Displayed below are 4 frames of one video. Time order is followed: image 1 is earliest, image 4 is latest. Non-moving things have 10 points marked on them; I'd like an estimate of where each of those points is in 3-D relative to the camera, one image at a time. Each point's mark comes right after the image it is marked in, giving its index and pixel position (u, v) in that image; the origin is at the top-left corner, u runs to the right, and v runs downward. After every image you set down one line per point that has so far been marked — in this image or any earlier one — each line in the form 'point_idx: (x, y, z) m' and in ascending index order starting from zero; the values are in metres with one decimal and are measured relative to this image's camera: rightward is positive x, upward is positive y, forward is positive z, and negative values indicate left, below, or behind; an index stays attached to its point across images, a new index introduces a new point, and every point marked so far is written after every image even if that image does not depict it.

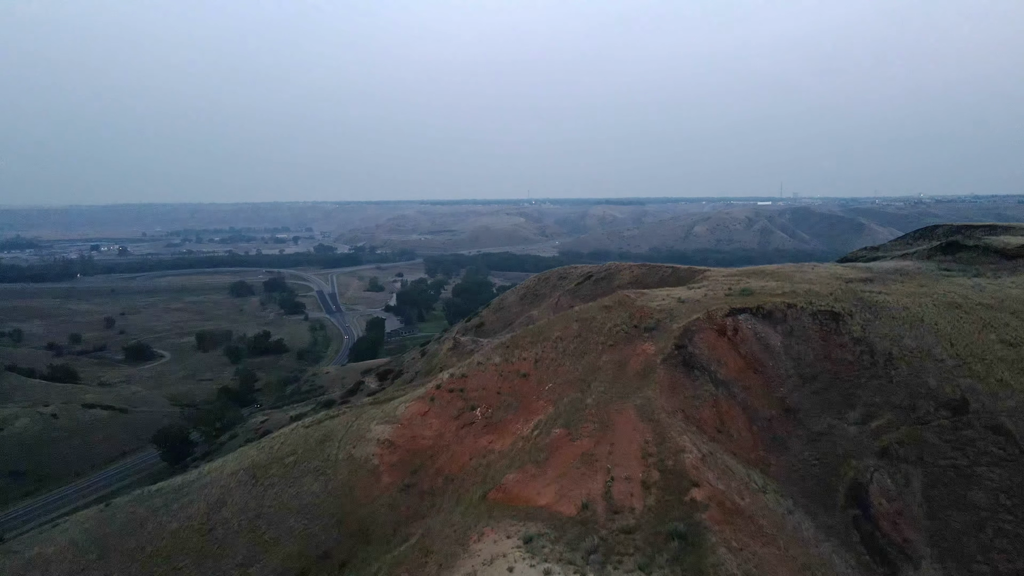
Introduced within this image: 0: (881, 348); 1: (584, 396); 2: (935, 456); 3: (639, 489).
0: (+13.2, -2.2, +18.9) m
1: (+2.3, -3.4, +16.6) m
2: (+12.5, -5.0, +15.7) m
3: (+3.1, -4.9, +12.8) m
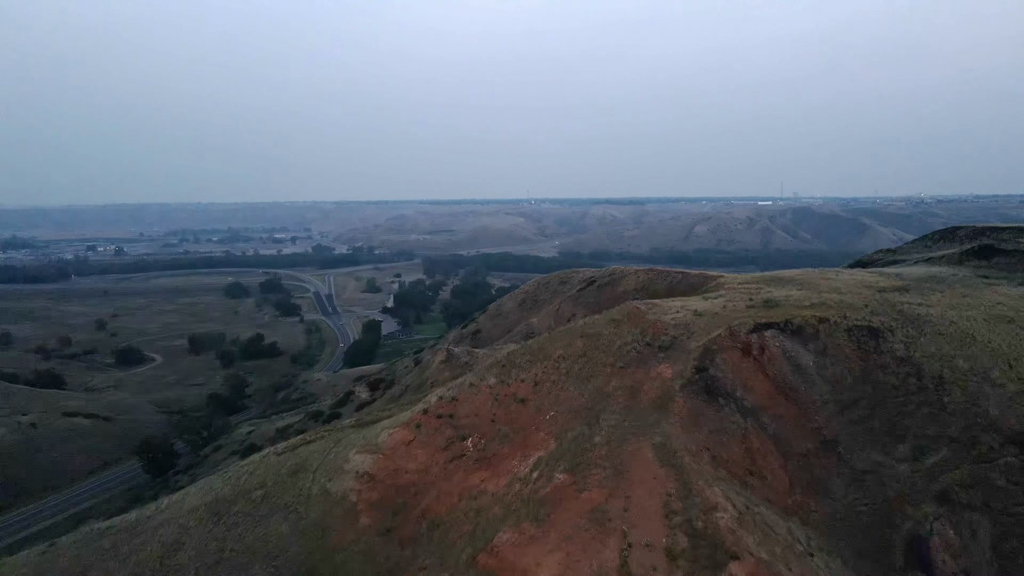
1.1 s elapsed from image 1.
0: (+13.1, -2.6, +16.6) m
1: (+2.1, -3.8, +14.2) m
2: (+12.4, -5.4, +13.3) m
3: (+2.9, -5.3, +10.4) m
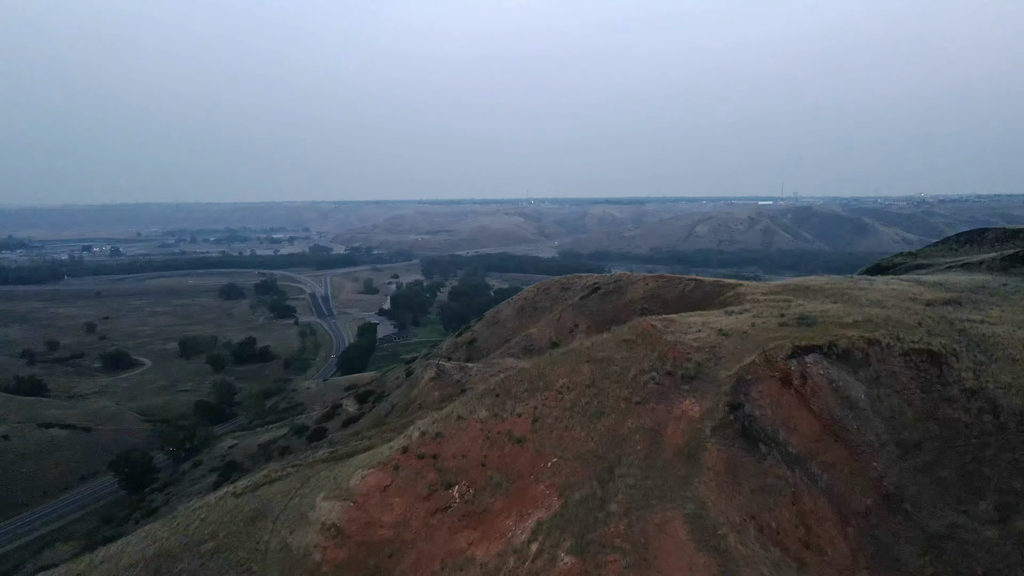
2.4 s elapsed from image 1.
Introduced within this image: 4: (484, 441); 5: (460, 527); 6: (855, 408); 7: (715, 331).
0: (+12.9, -3.1, +13.8) m
1: (+2.0, -4.3, +11.4) m
2: (+12.2, -5.9, +10.5) m
3: (+2.8, -5.8, +7.6) m
4: (-0.8, -4.3, +15.0) m
5: (-1.3, -6.0, +13.2) m
6: (+9.2, -3.2, +14.2) m
7: (+6.7, -1.4, +17.5) m
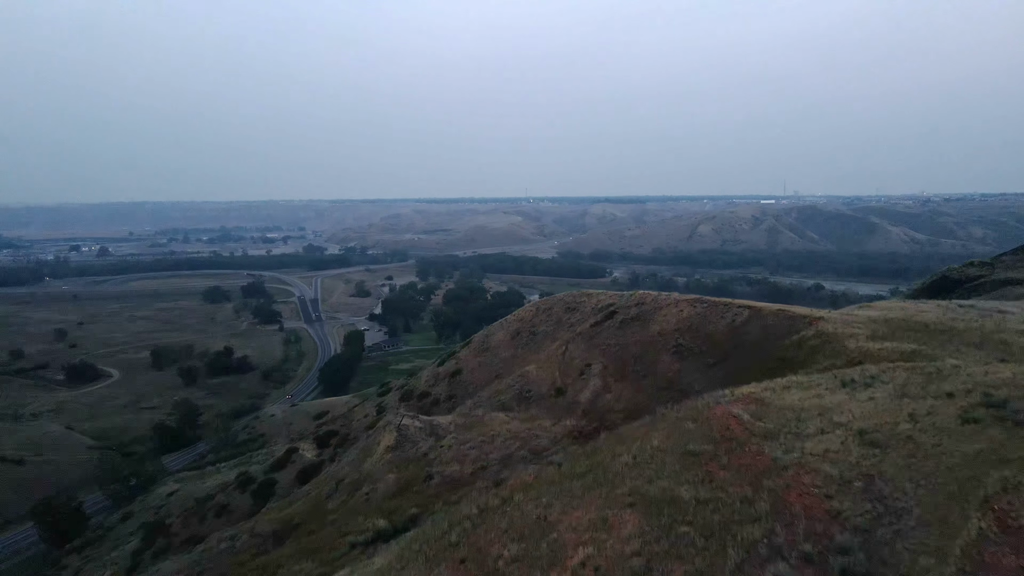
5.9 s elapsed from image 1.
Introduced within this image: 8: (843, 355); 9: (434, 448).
0: (+12.5, -4.3, +6.2) m
1: (+1.6, -5.6, +3.8) m
2: (+11.9, -7.1, +3.0) m
3: (+2.4, -7.1, 0.0) m
4: (-1.1, -5.6, +7.4) m
5: (-1.7, -7.2, +5.6) m
6: (+8.8, -4.4, +6.7) m
7: (+6.3, -2.7, +9.9) m
8: (+9.7, -1.7, +15.6) m
9: (-2.7, -5.6, +18.5) m
